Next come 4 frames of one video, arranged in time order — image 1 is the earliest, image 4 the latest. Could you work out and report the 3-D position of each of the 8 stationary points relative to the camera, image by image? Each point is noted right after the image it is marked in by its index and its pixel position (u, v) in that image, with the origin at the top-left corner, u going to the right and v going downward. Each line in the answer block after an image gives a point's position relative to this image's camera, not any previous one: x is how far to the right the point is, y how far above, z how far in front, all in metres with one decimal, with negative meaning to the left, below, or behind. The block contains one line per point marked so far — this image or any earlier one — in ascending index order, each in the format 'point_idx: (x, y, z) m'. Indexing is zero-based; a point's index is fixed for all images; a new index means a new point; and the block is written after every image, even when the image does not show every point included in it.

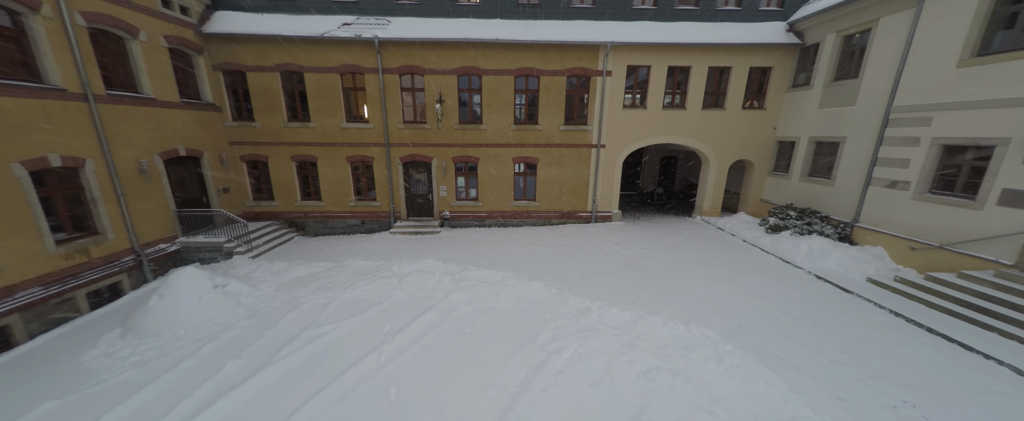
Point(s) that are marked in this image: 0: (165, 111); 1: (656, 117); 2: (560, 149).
0: (-11.1, +3.2, +9.1) m
1: (+5.8, +3.8, +11.4) m
2: (+2.0, +2.6, +11.8) m
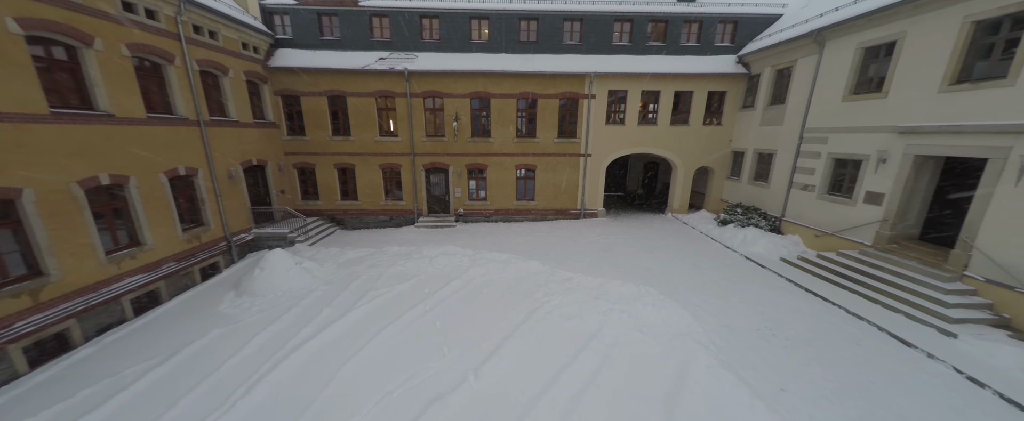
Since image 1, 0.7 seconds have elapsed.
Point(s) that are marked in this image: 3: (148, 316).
0: (-11.0, +3.3, +11.6) m
1: (+5.9, +3.9, +13.9) m
2: (+2.1, +2.7, +14.3) m
3: (-10.6, -3.1, +8.4) m
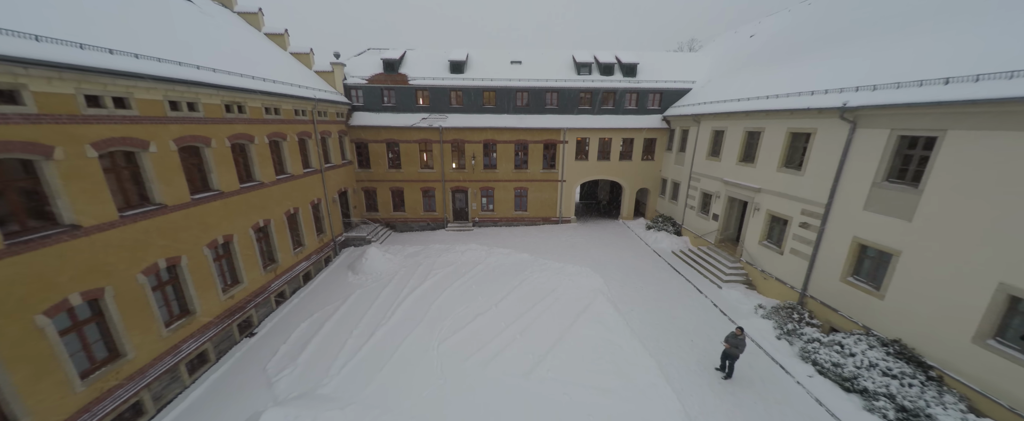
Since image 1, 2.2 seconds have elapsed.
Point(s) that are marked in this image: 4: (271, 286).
0: (-11.0, +2.6, +18.0) m
1: (+5.9, +3.3, +20.4) m
2: (+2.1, +2.1, +20.7) m
3: (-10.6, -3.9, +14.9) m
4: (-10.9, -3.4, +12.8) m
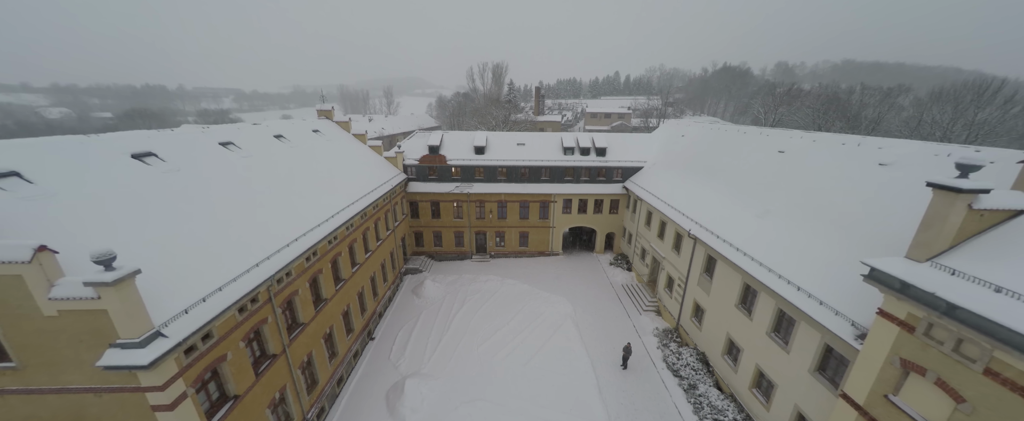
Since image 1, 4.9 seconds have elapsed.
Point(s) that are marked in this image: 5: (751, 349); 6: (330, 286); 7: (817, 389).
0: (-10.5, -1.4, +26.8) m
1: (+6.4, -0.6, +28.7) m
2: (+2.7, -1.8, +29.3) m
3: (-10.1, -8.0, +24.1) m
4: (-10.5, -7.7, +22.0) m
5: (+11.5, -6.7, +13.6) m
6: (-10.5, -4.4, +16.4) m
7: (+11.4, -6.8, +10.7) m
